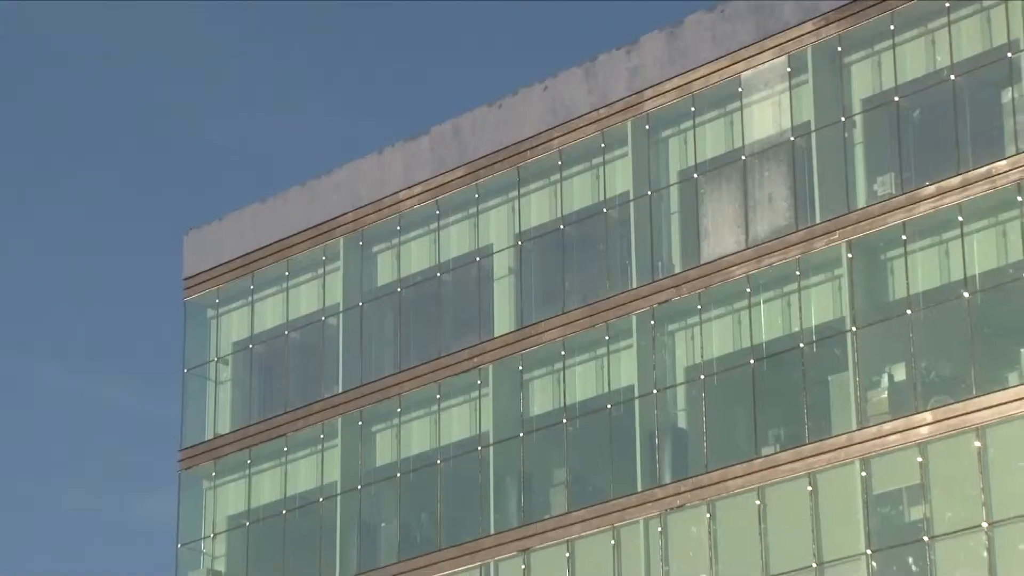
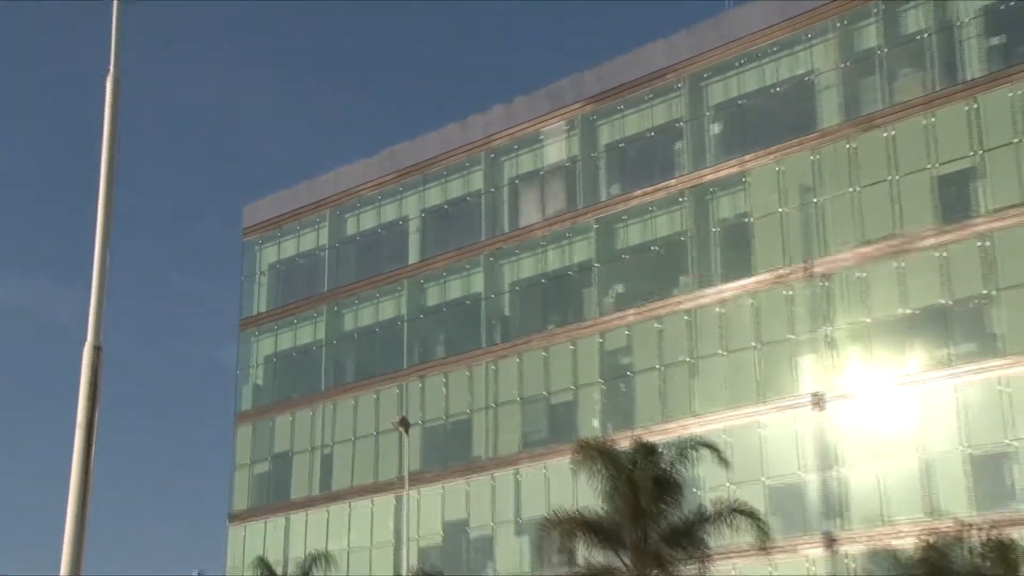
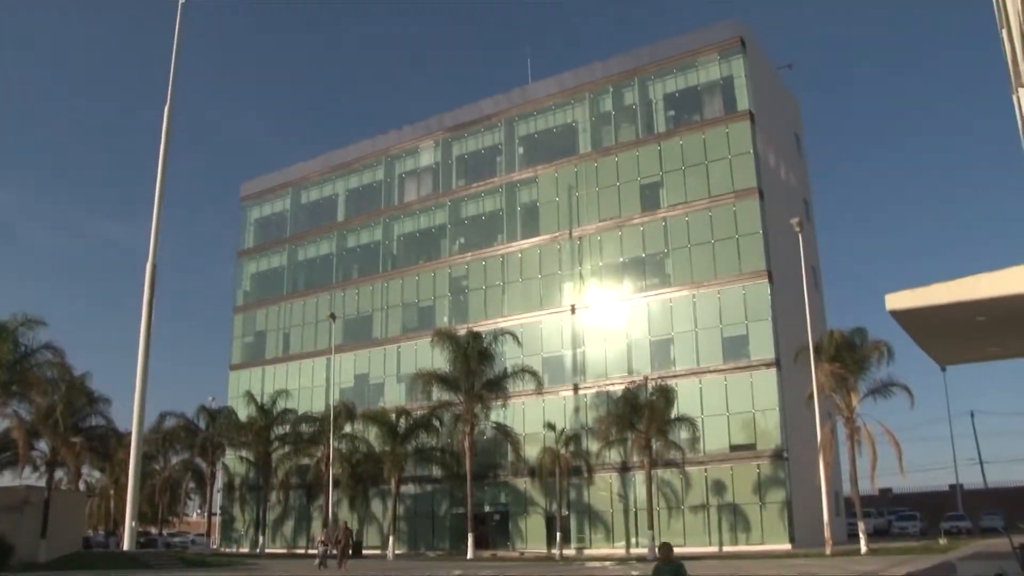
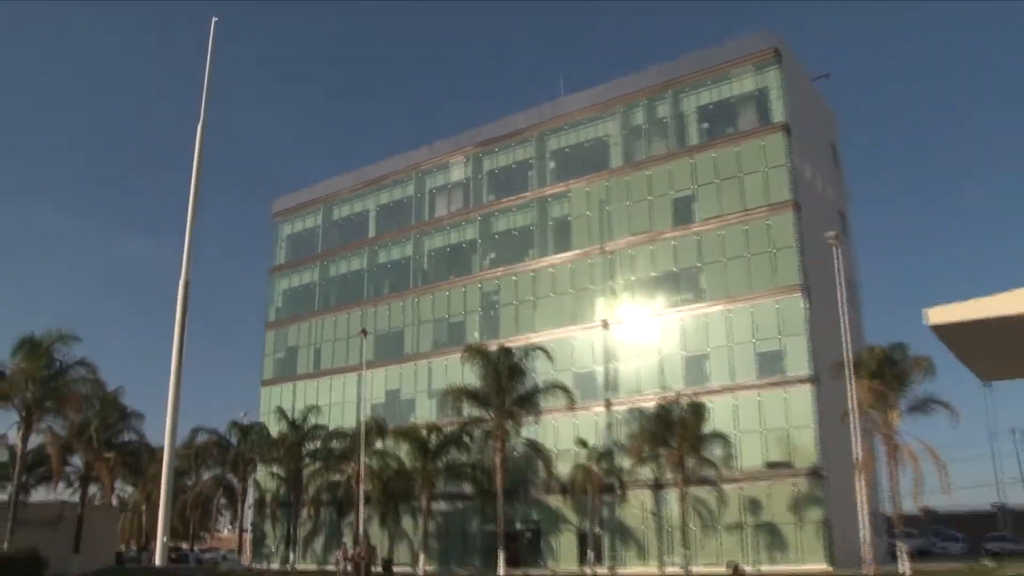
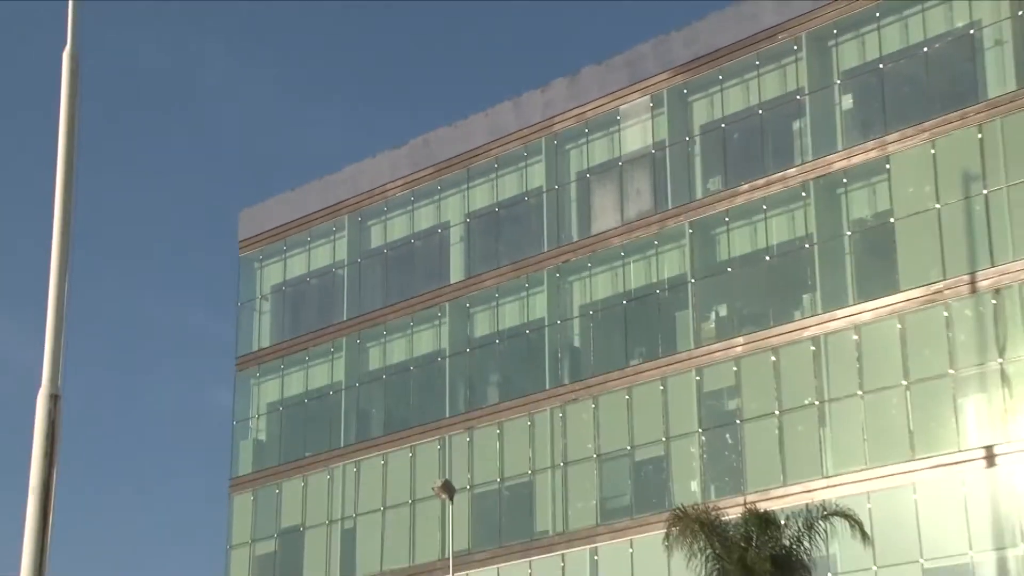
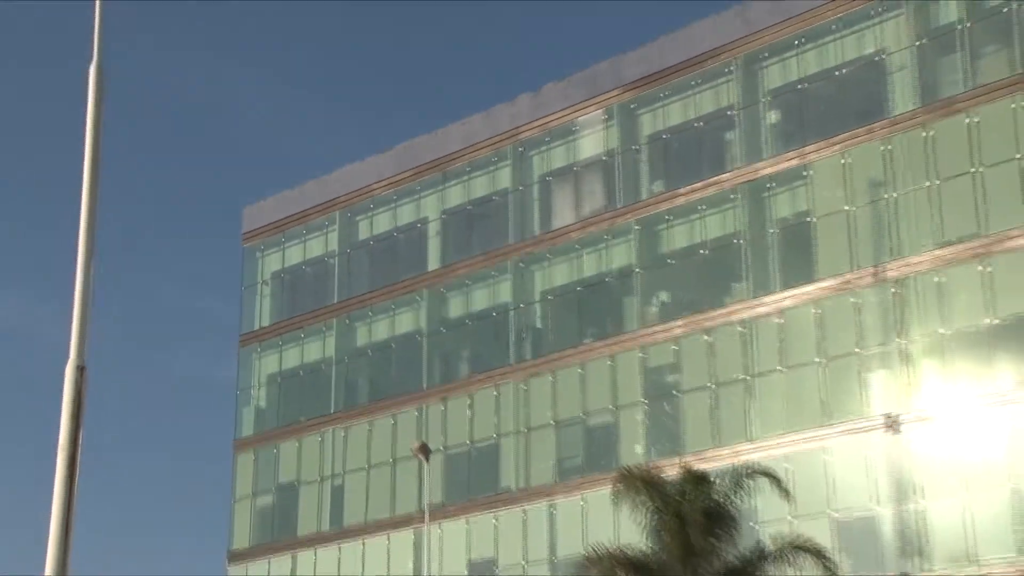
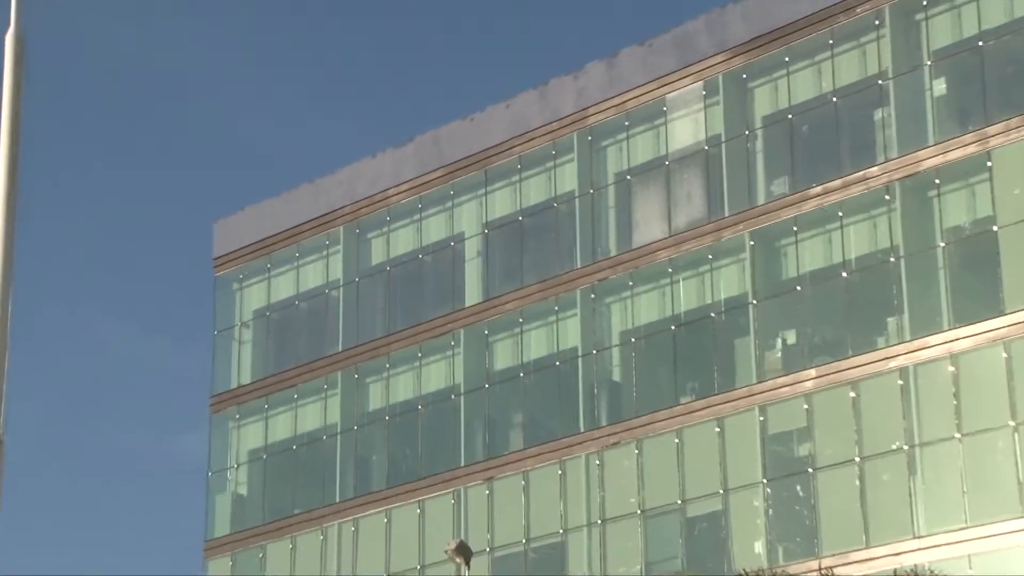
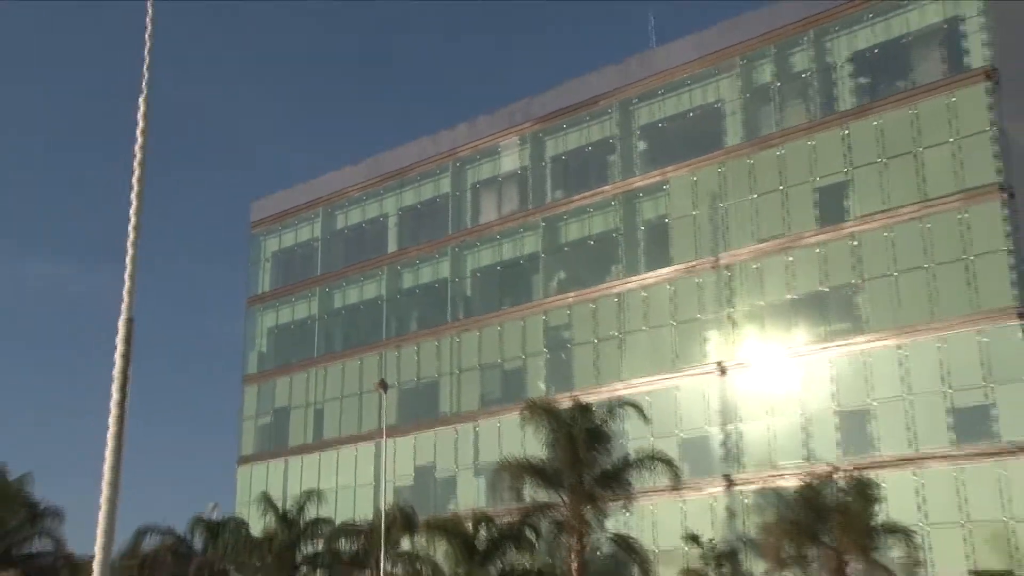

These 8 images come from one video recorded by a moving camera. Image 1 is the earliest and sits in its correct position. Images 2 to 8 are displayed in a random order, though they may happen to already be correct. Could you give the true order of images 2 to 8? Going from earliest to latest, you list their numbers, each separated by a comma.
7, 5, 6, 2, 8, 4, 3
